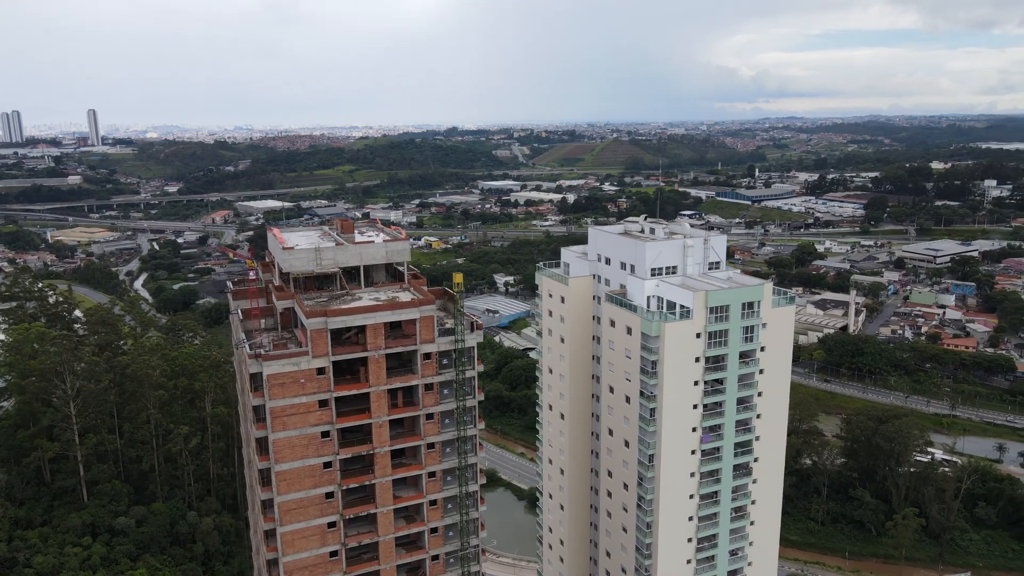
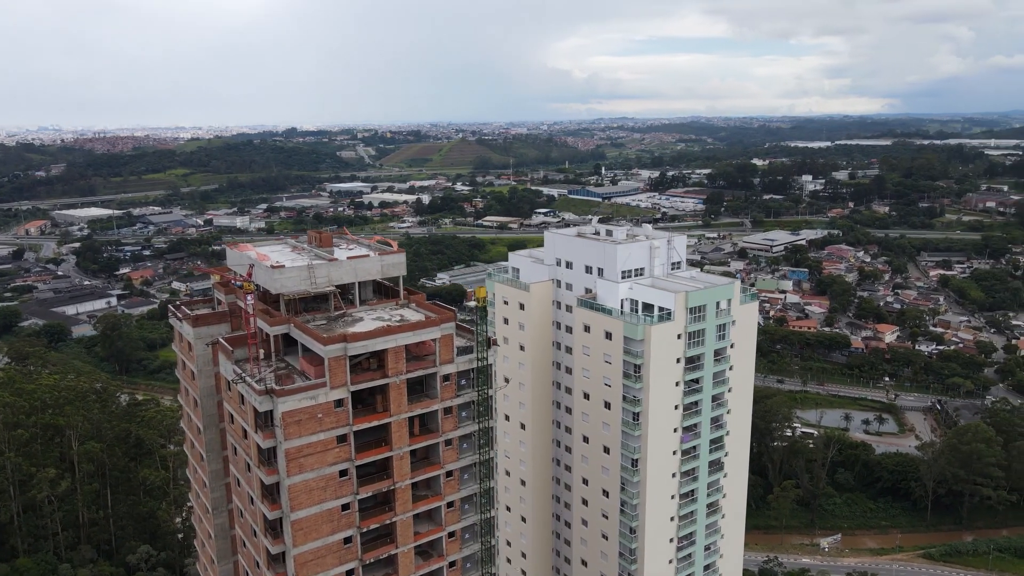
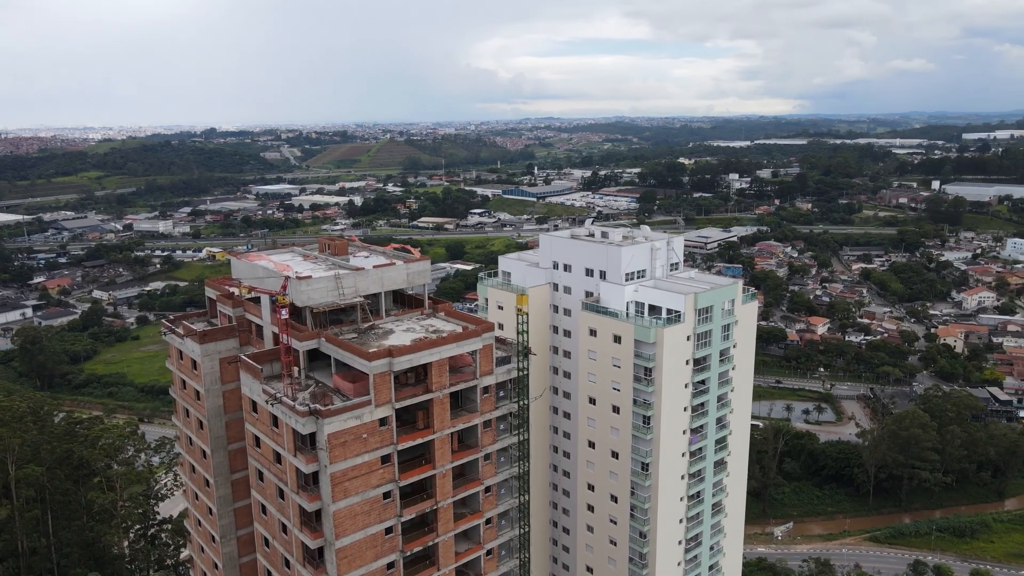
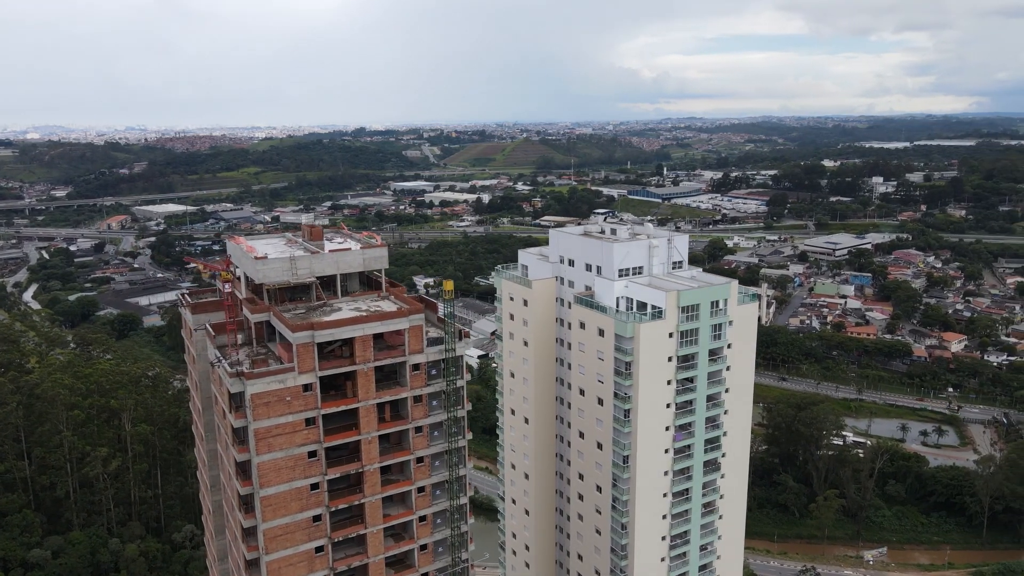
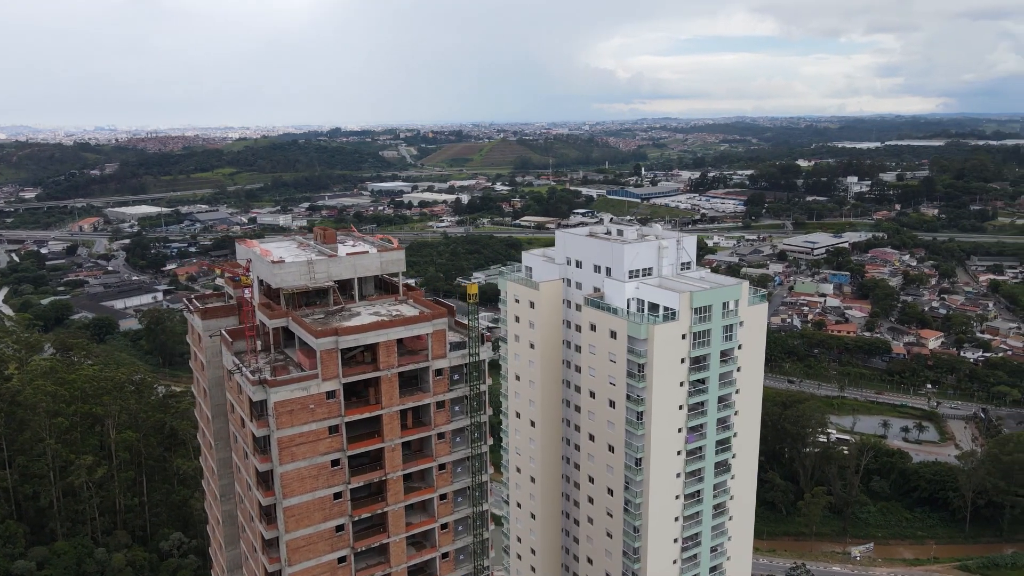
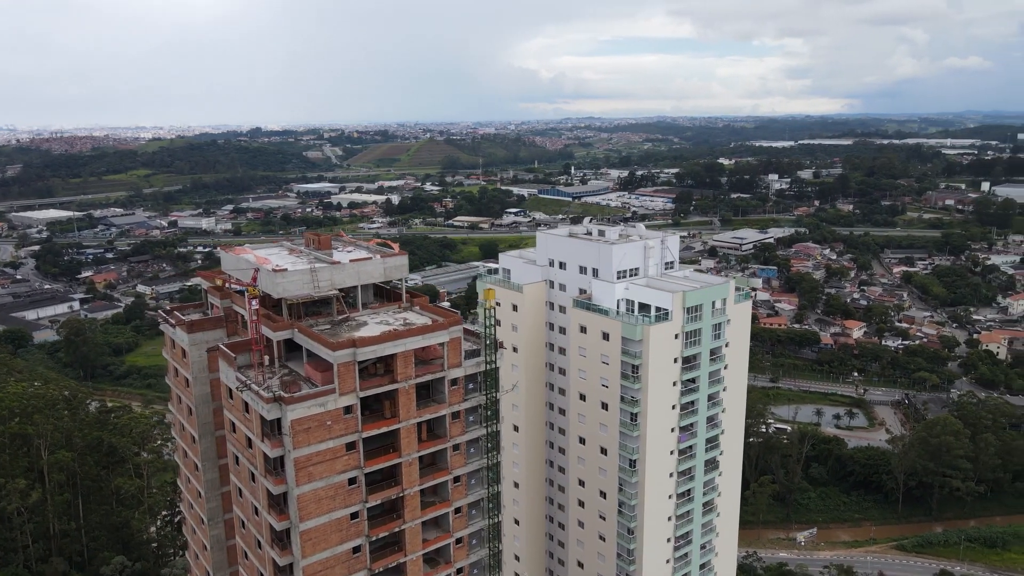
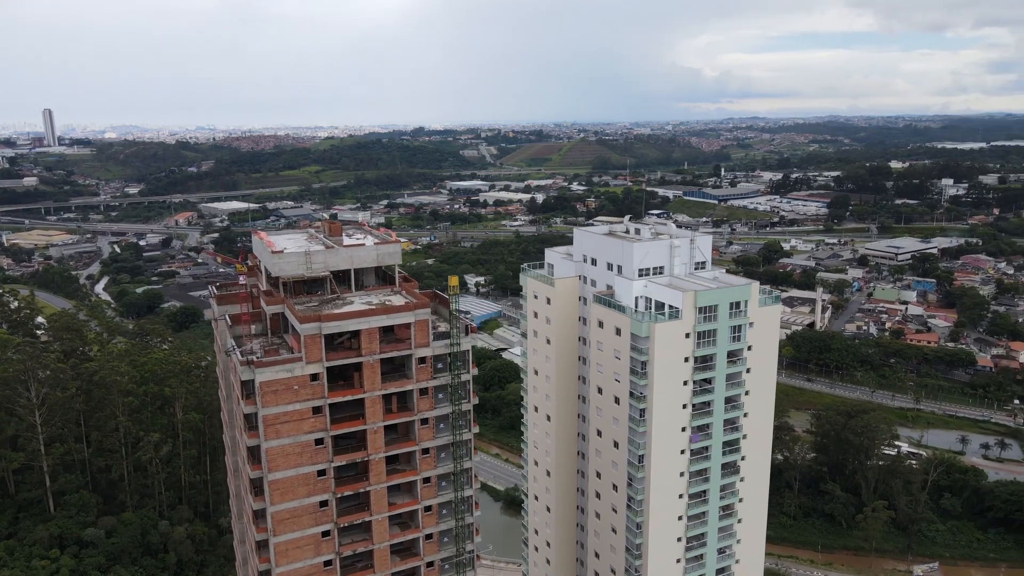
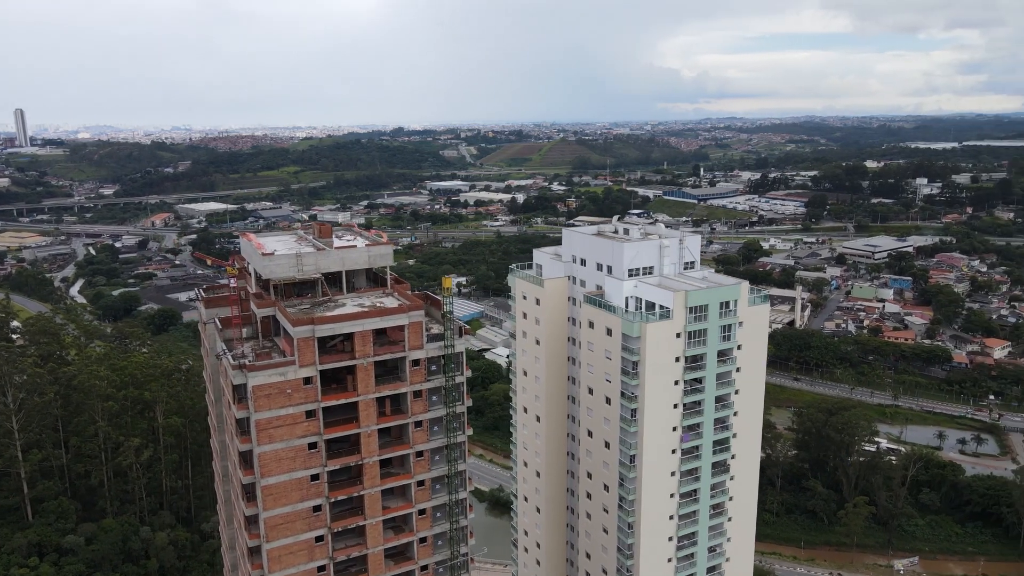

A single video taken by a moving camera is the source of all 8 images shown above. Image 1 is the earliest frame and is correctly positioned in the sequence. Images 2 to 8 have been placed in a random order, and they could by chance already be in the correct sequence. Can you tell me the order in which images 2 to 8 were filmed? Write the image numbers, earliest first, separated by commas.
7, 8, 4, 5, 2, 6, 3
